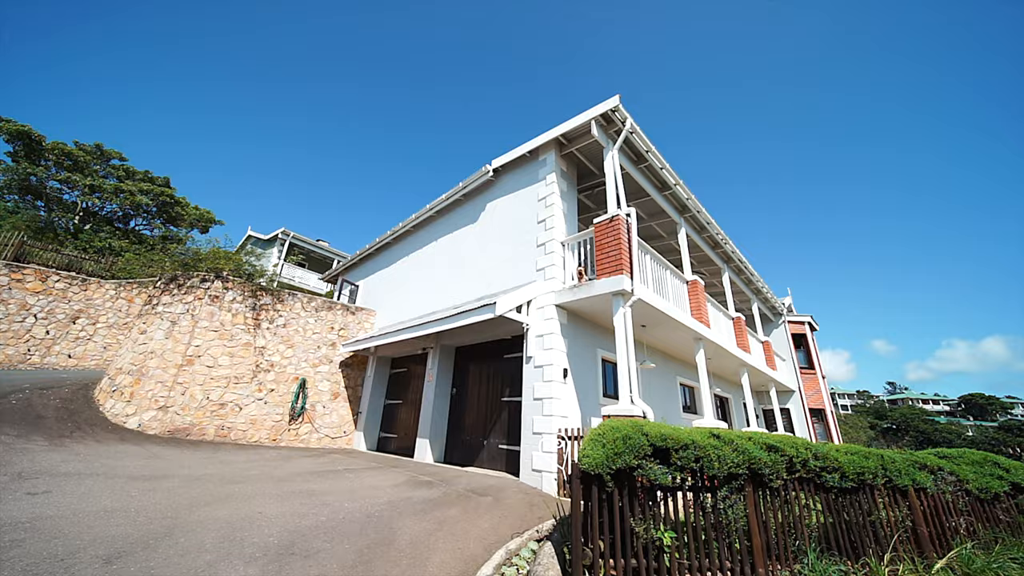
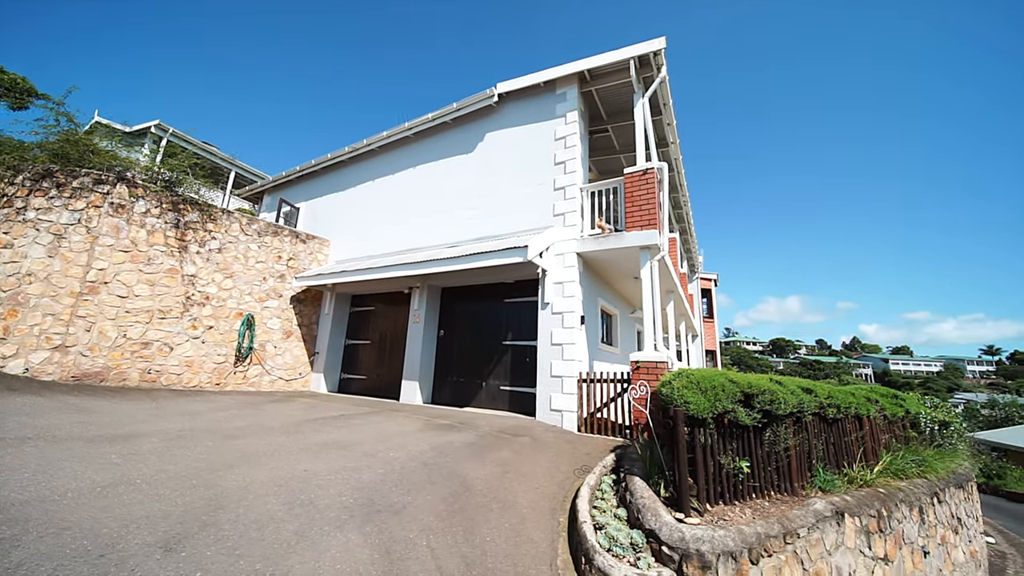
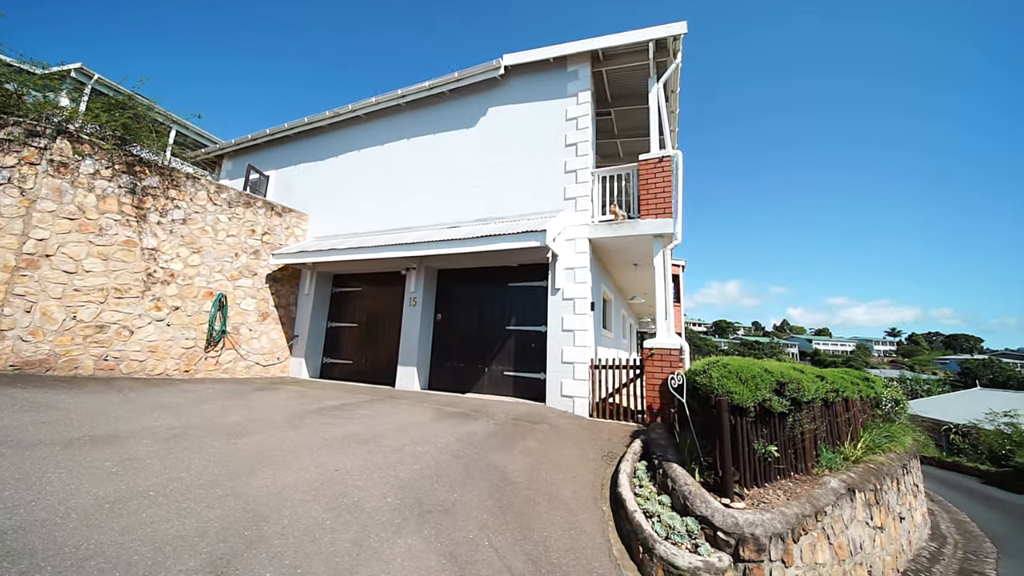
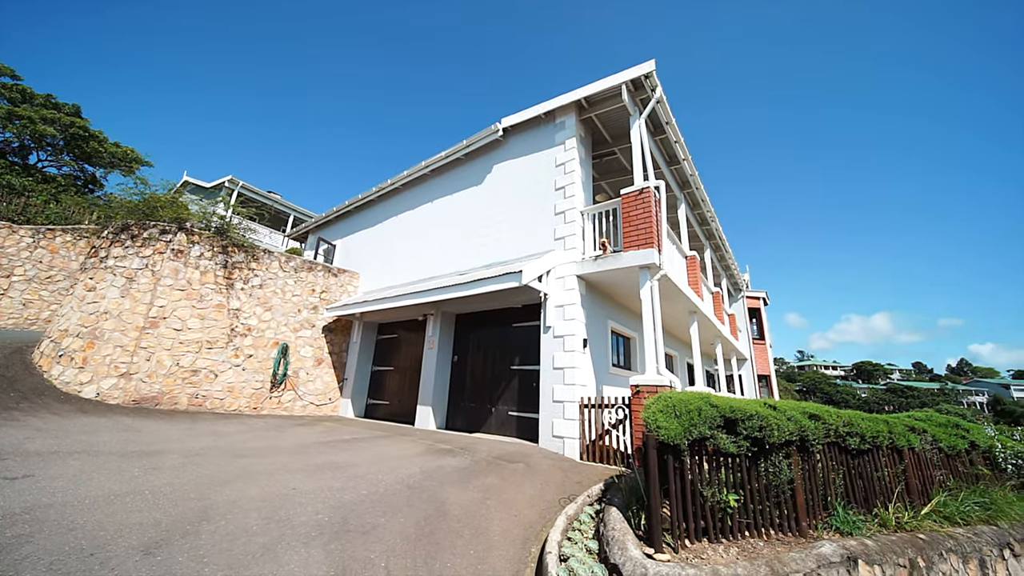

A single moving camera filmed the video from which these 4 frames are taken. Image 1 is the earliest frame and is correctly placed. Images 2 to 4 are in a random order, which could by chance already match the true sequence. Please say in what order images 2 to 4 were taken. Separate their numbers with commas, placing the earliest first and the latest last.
4, 2, 3
